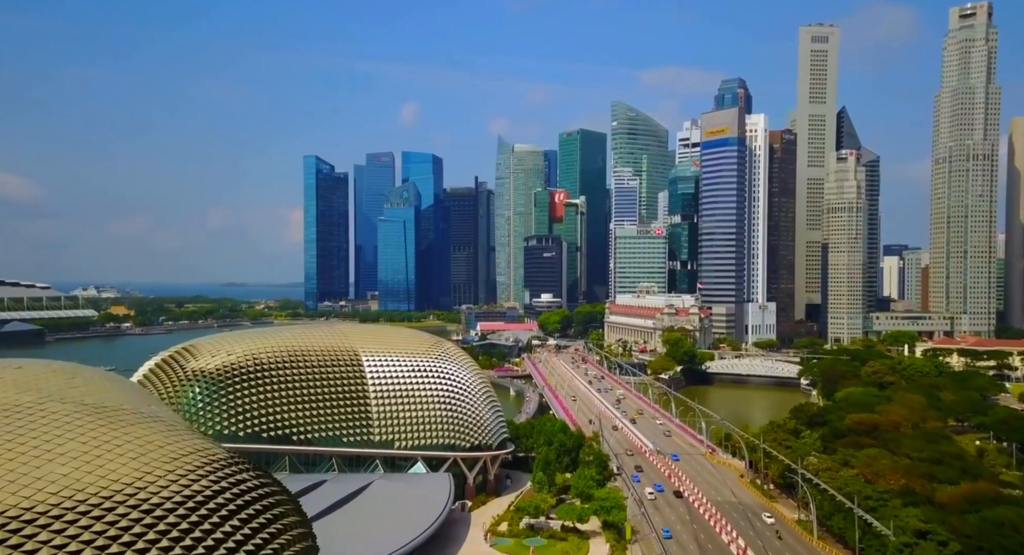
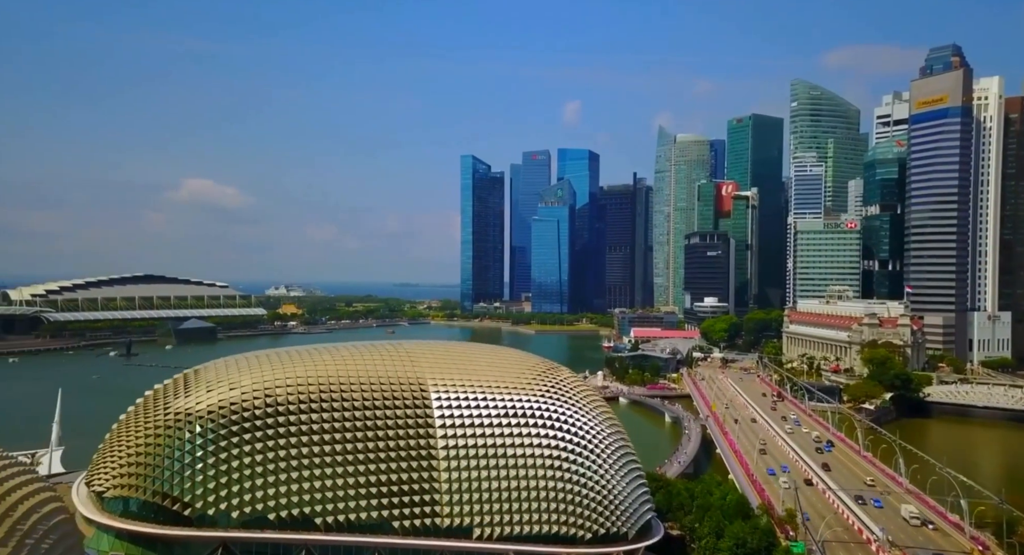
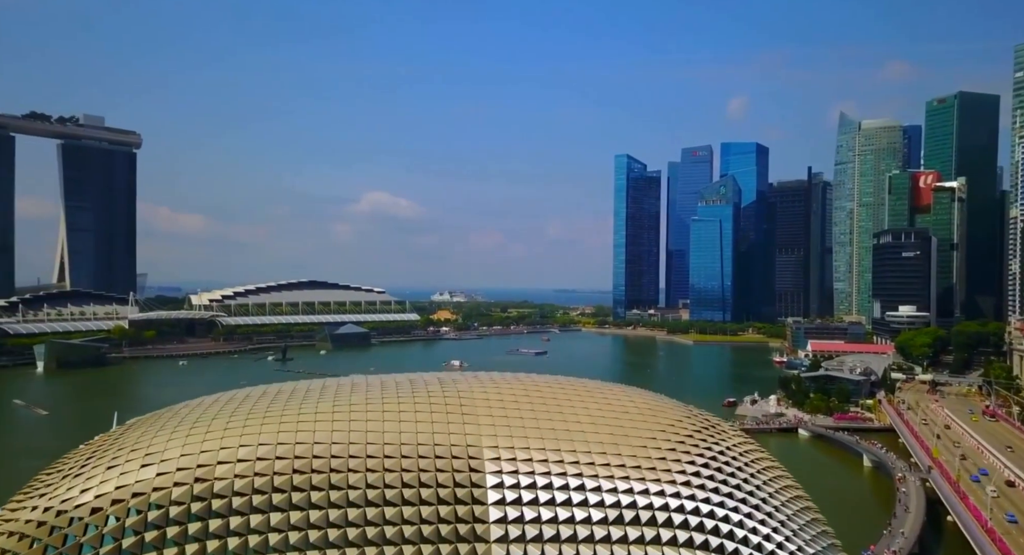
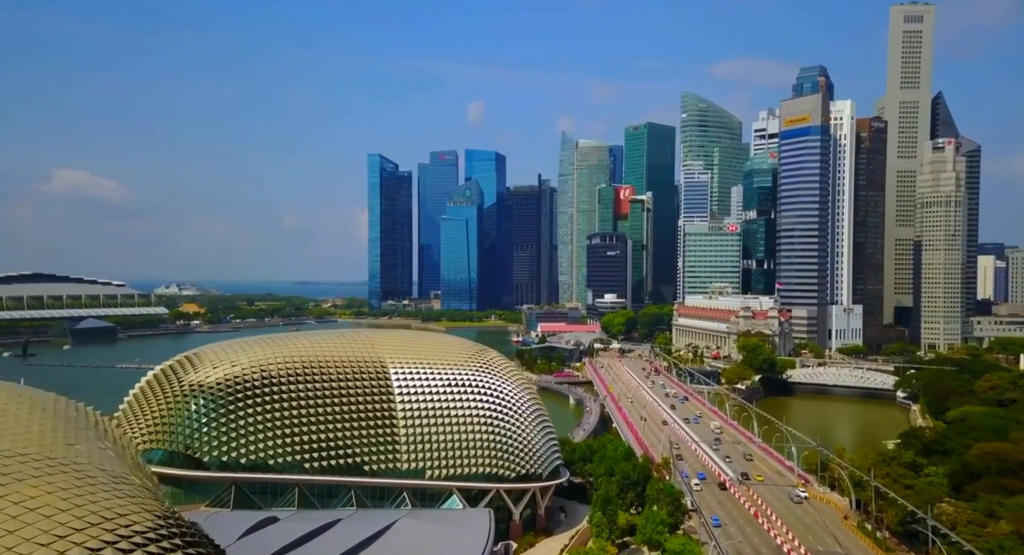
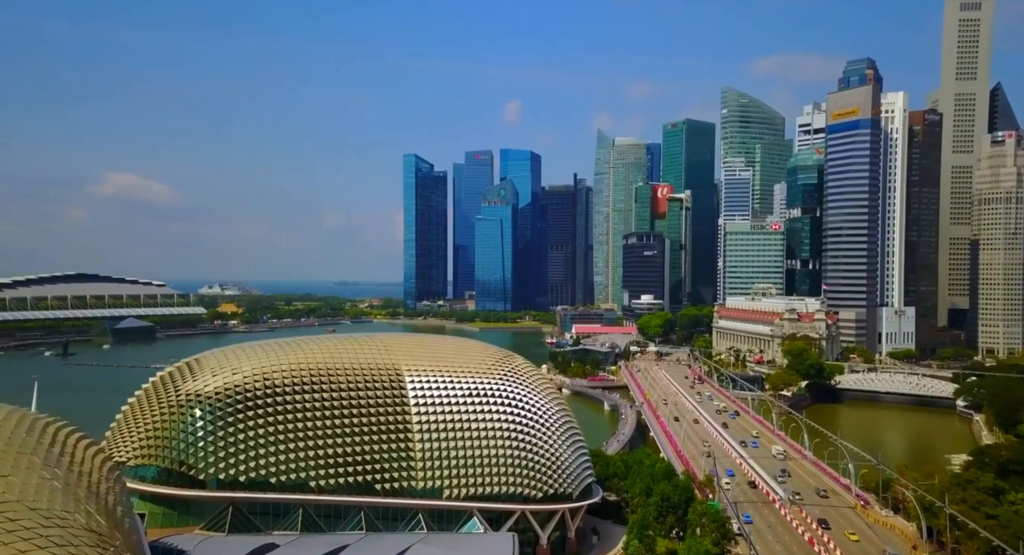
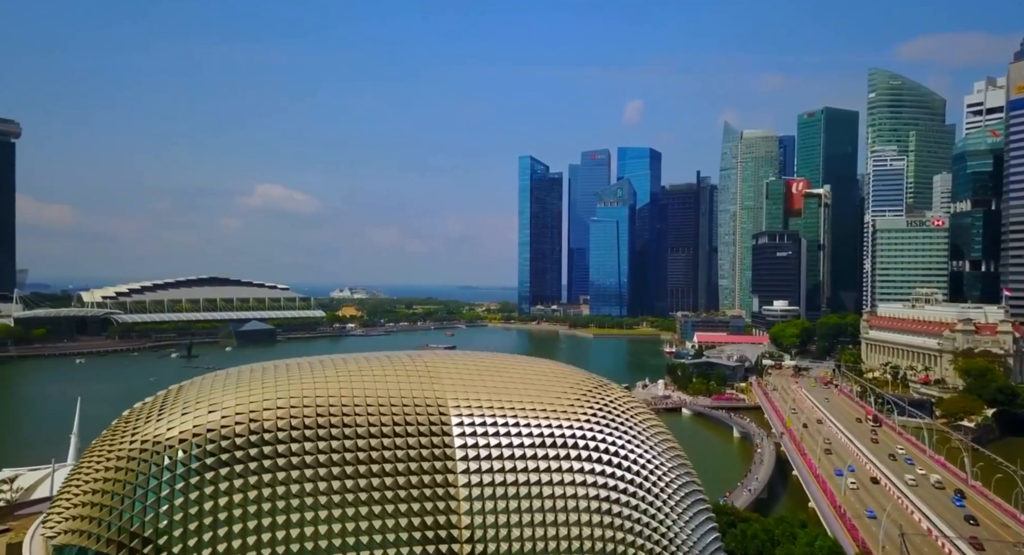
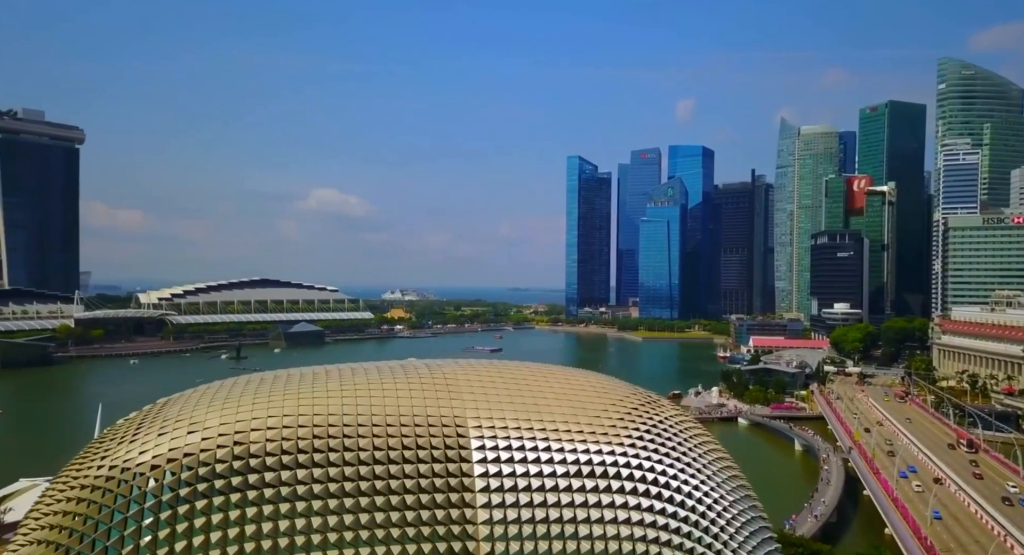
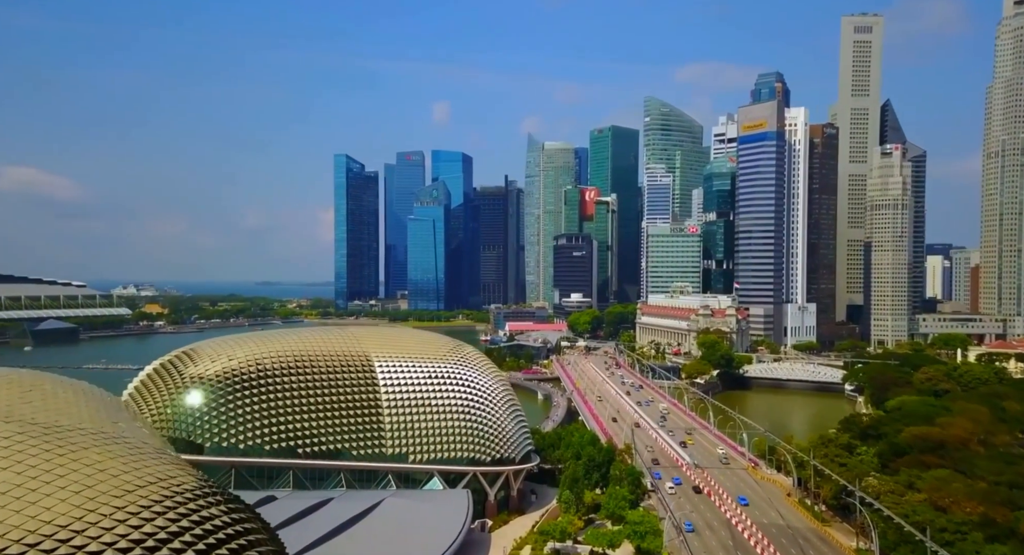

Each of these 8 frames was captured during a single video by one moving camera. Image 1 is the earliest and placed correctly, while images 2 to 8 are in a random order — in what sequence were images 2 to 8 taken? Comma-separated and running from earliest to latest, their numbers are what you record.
8, 4, 5, 2, 6, 7, 3
